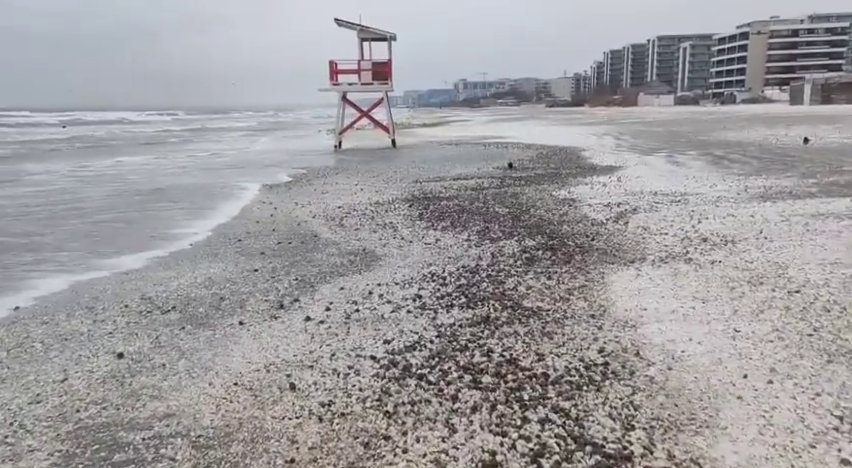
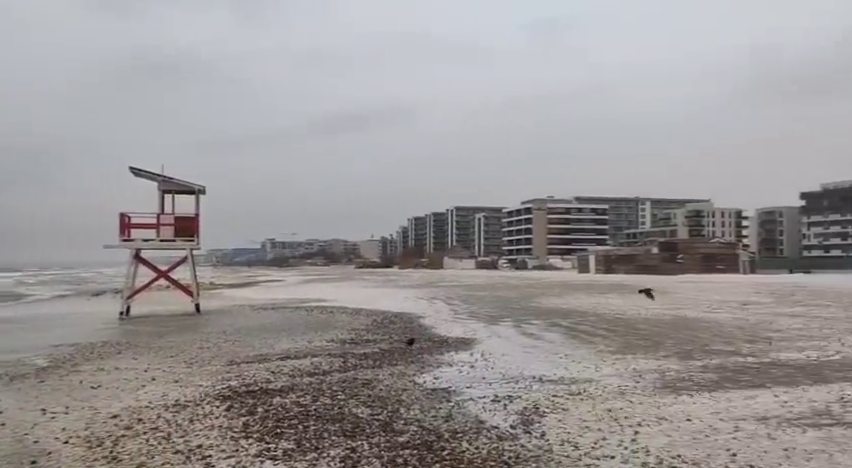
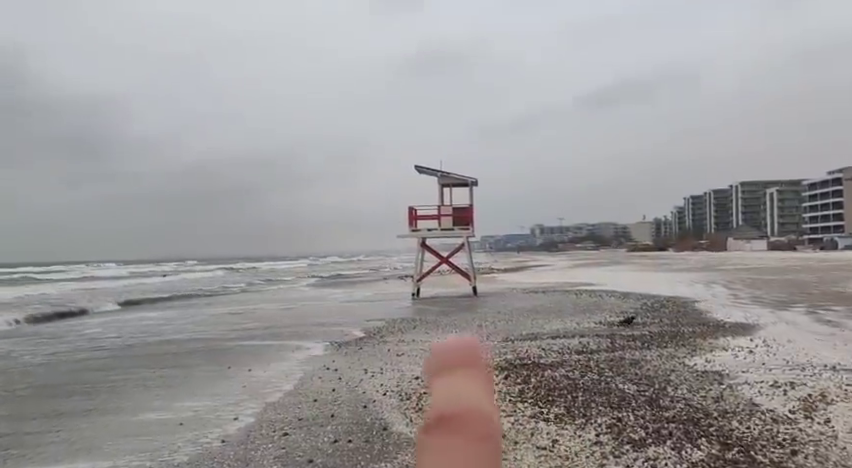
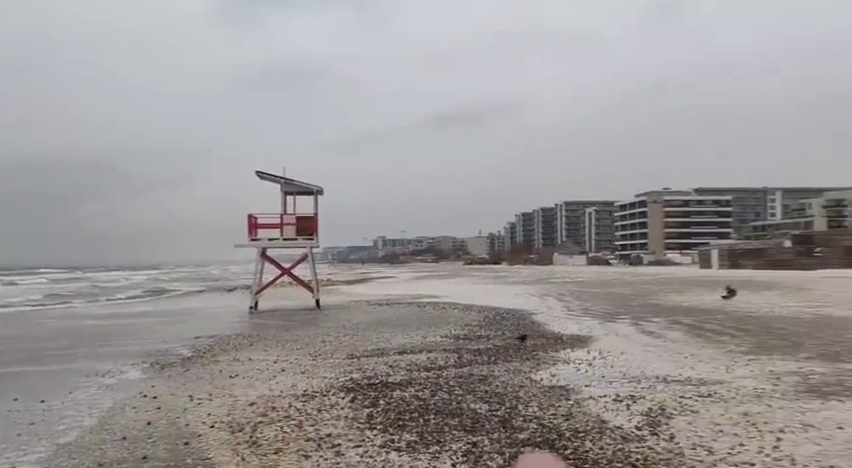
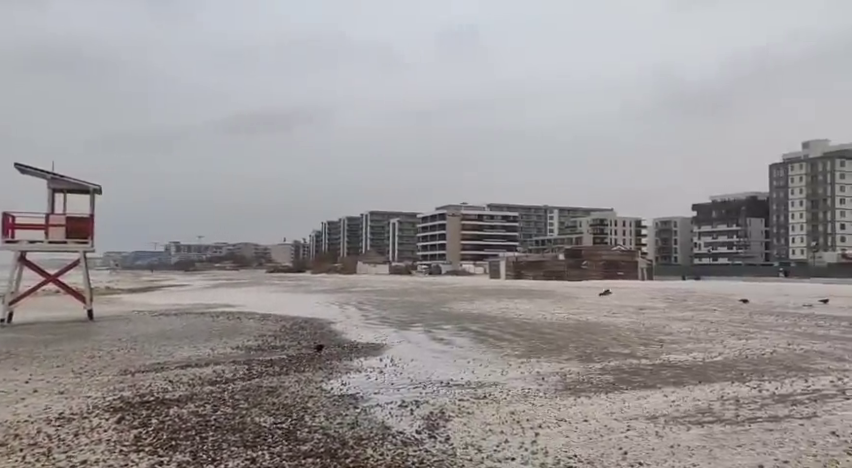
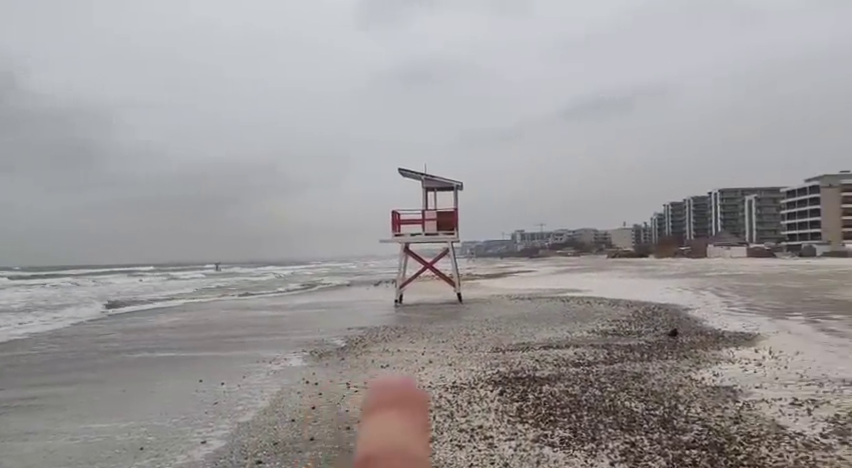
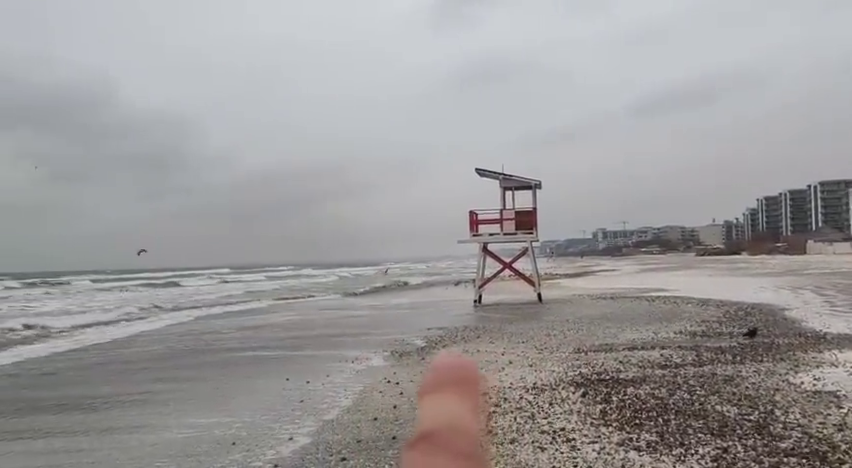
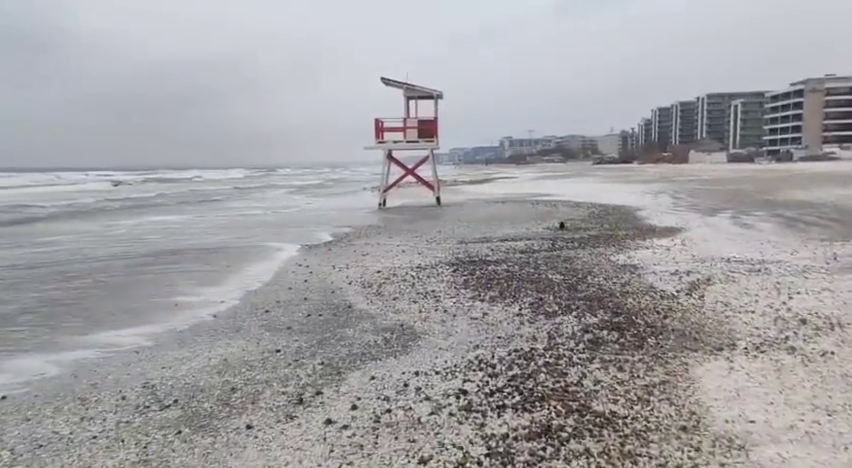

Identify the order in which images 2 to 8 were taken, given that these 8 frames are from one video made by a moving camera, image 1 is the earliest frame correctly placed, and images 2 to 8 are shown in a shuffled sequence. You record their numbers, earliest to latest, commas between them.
8, 3, 7, 6, 4, 2, 5
